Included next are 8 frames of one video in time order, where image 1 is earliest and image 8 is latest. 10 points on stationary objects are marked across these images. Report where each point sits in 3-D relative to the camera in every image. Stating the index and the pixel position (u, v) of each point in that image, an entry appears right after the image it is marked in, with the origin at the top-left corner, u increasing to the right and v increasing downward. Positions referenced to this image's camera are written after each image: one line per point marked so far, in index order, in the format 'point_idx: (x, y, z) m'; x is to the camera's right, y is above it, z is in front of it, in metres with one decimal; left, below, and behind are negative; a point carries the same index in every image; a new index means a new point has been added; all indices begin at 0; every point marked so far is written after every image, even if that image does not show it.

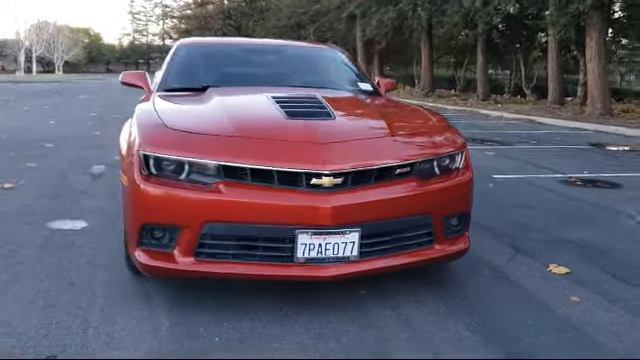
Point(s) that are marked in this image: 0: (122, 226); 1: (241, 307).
0: (-1.7, -0.4, +5.0) m
1: (-0.5, -0.8, +3.5) m
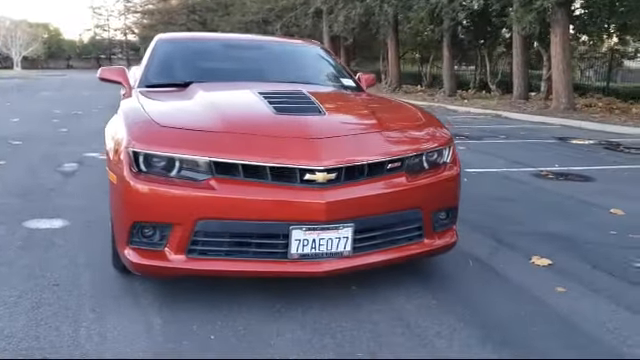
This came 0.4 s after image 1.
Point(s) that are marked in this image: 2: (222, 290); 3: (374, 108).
0: (-1.8, -0.4, +4.9) m
1: (-0.5, -0.7, +3.5) m
2: (-0.6, -0.7, +3.6) m
3: (+0.4, +0.5, +4.2) m
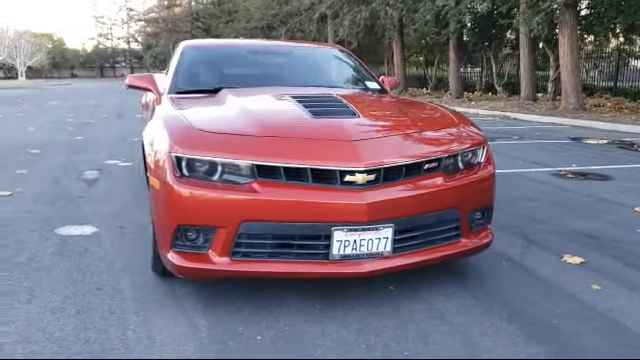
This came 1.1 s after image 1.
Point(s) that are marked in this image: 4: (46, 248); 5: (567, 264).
0: (-1.6, -0.4, +5.0) m
1: (-0.3, -0.7, +3.5) m
2: (-0.3, -0.7, +3.7) m
3: (+0.7, +0.5, +4.3) m
4: (-2.1, -0.5, +4.5) m
5: (+1.8, -0.6, +4.3) m
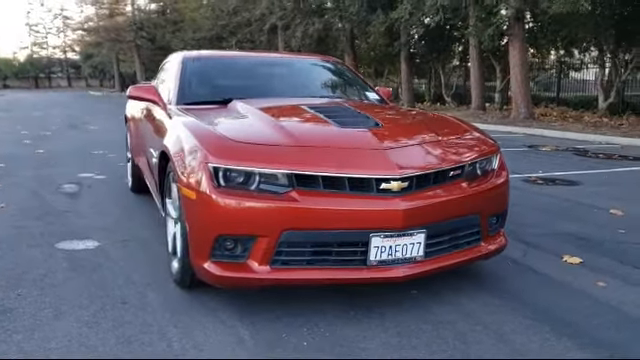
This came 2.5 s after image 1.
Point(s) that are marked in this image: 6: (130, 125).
0: (-1.5, -0.5, +4.9) m
1: (-0.1, -0.8, +3.5) m
2: (-0.1, -0.8, +3.7) m
3: (+0.8, +0.5, +4.4) m
4: (-2.0, -0.6, +4.4) m
5: (+1.9, -0.7, +4.5) m
6: (-2.2, +0.6, +6.8) m
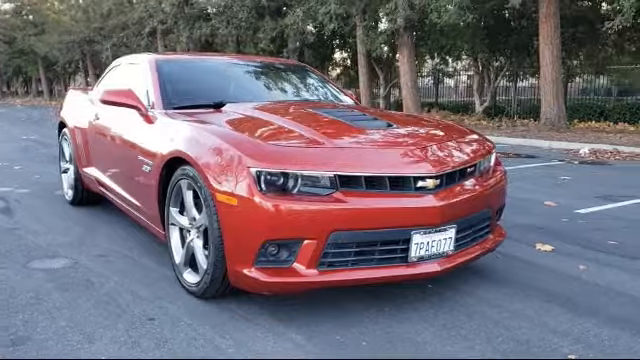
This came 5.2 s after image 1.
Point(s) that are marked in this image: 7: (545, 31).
0: (-1.6, -0.6, +4.6) m
1: (+0.2, -0.8, +3.6) m
2: (0.0, -0.8, +3.7) m
3: (+0.7, +0.5, +4.6) m
4: (-1.9, -0.7, +3.9) m
5: (+1.9, -0.6, +4.9) m
6: (-2.7, +0.5, +6.3) m
7: (+6.7, +4.5, +17.4) m
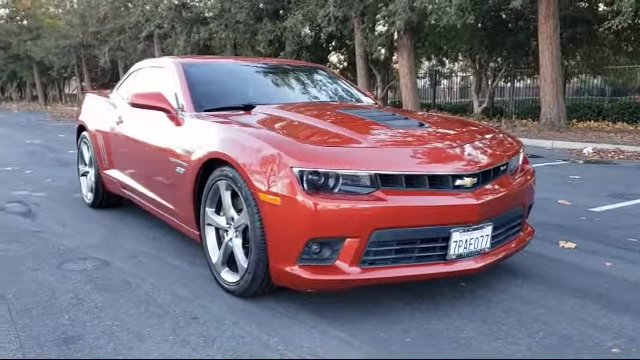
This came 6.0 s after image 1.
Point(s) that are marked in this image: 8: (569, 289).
0: (-1.3, -0.6, +4.6) m
1: (+0.4, -0.8, +3.6) m
2: (+0.3, -0.8, +3.8) m
3: (+1.0, +0.5, +4.7) m
4: (-1.6, -0.7, +4.0) m
5: (+2.1, -0.6, +5.0) m
6: (-2.5, +0.5, +6.4) m
7: (+6.8, +4.5, +17.5) m
8: (+1.7, -0.8, +4.1) m
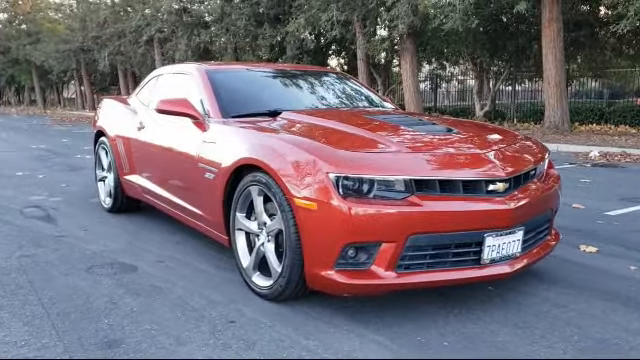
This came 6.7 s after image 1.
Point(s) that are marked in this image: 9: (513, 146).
0: (-1.1, -0.7, +4.7) m
1: (+0.6, -0.8, +3.7) m
2: (+0.5, -0.8, +3.8) m
3: (+1.2, +0.4, +4.7) m
4: (-1.4, -0.8, +4.0) m
5: (+2.3, -0.6, +5.1) m
6: (-2.3, +0.4, +6.4) m
7: (+6.9, +4.4, +17.6) m
8: (+1.9, -0.8, +4.1) m
9: (+1.4, +0.2, +4.2) m
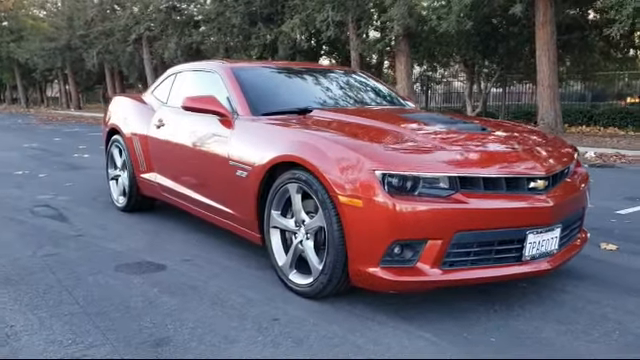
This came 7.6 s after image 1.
0: (-0.9, -0.7, +4.6) m
1: (+0.9, -0.8, +3.7) m
2: (+0.8, -0.8, +3.8) m
3: (+1.4, +0.5, +4.8) m
4: (-1.2, -0.8, +4.0) m
5: (+2.6, -0.6, +5.1) m
6: (-2.1, +0.4, +6.3) m
7: (+6.8, +4.4, +17.8) m
8: (+2.2, -0.8, +4.1) m
9: (+1.6, +0.3, +4.2) m
